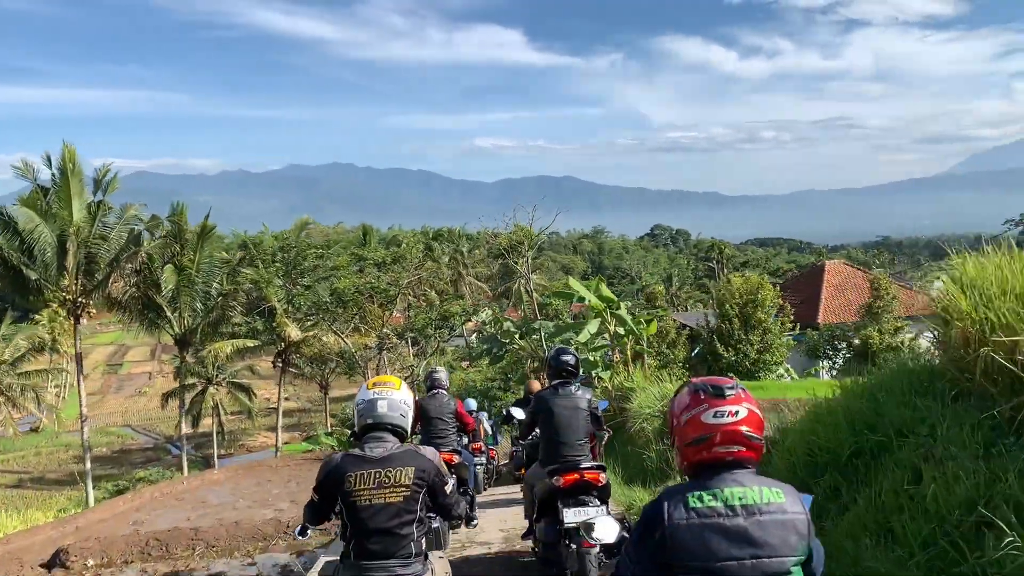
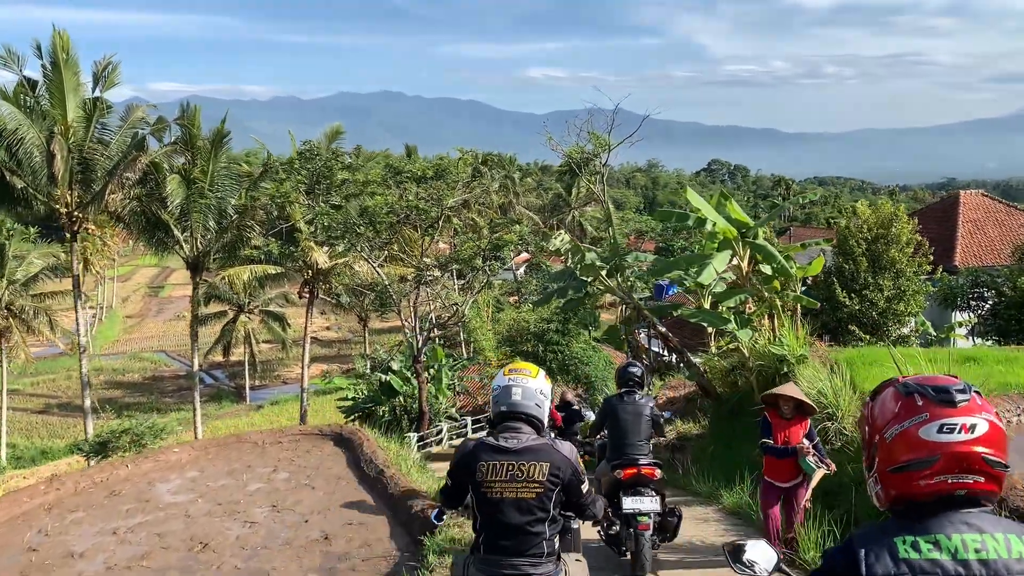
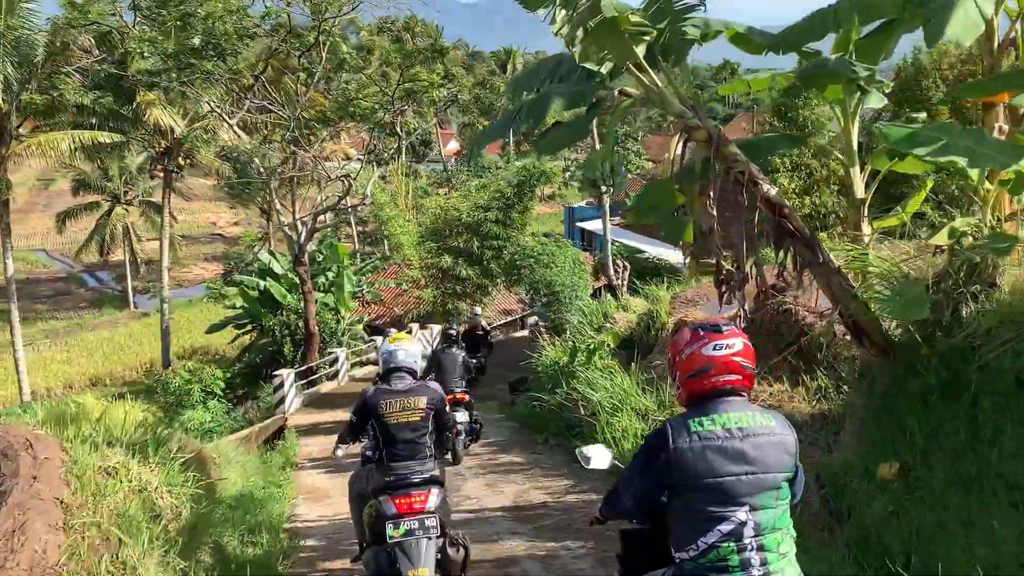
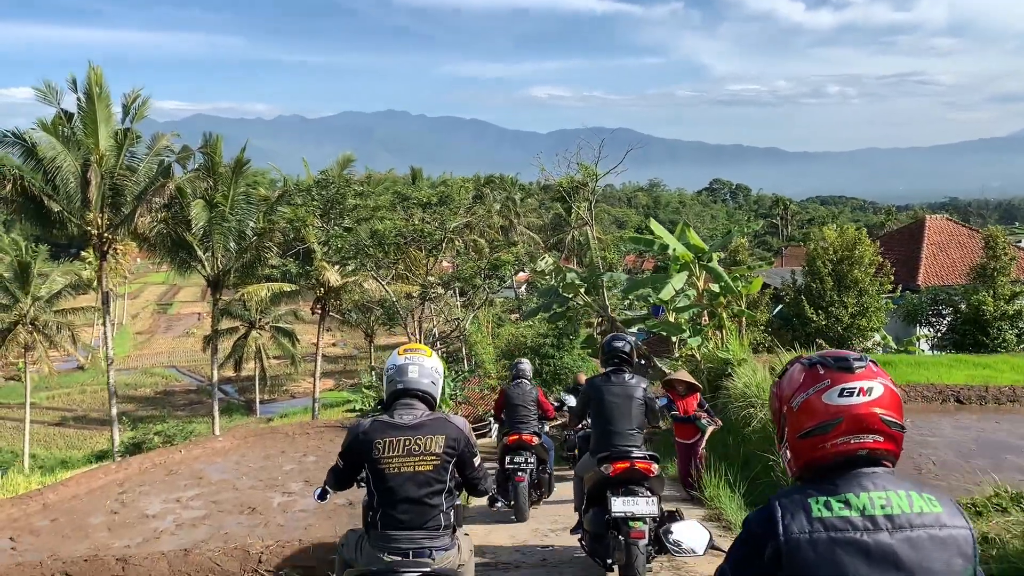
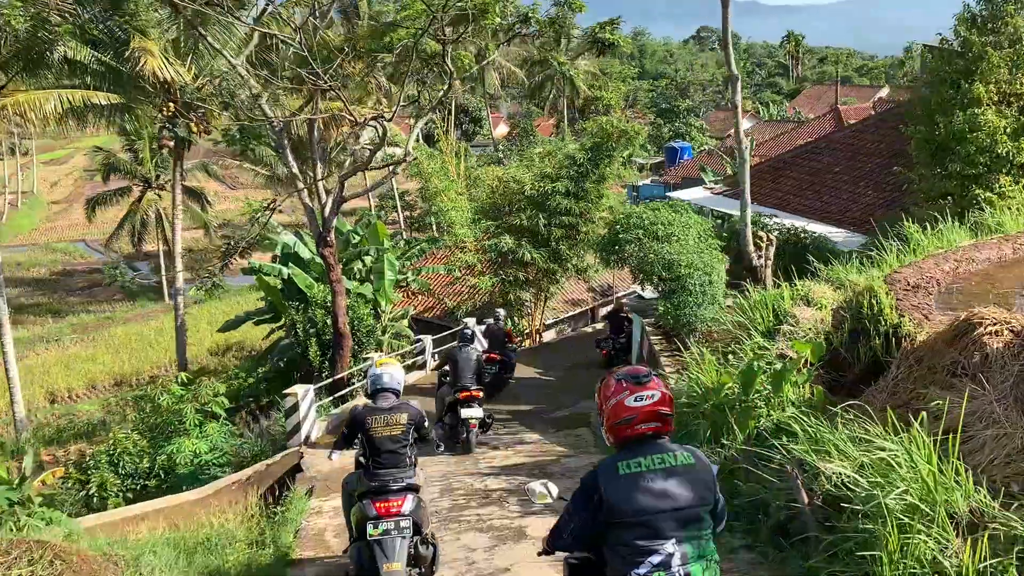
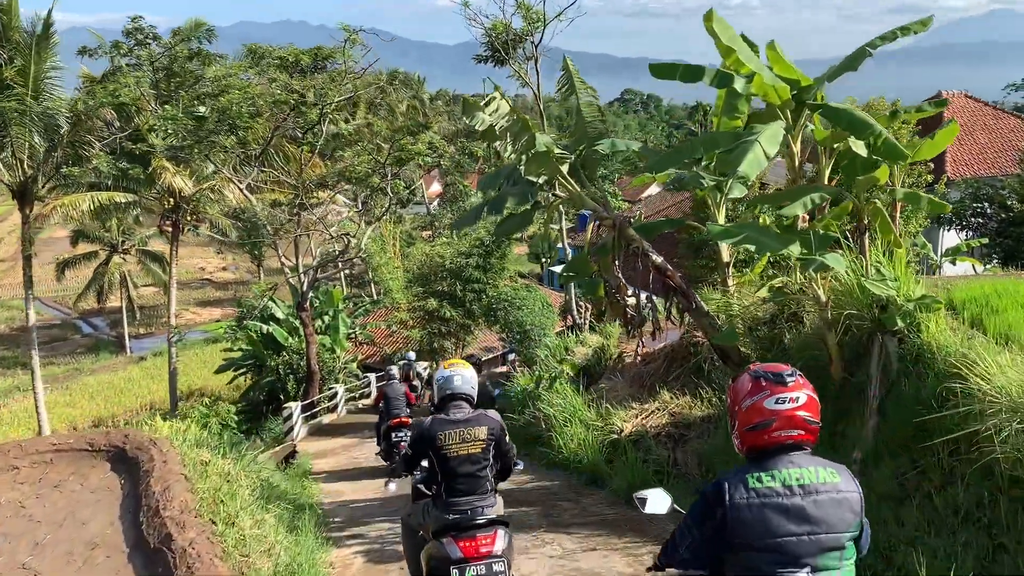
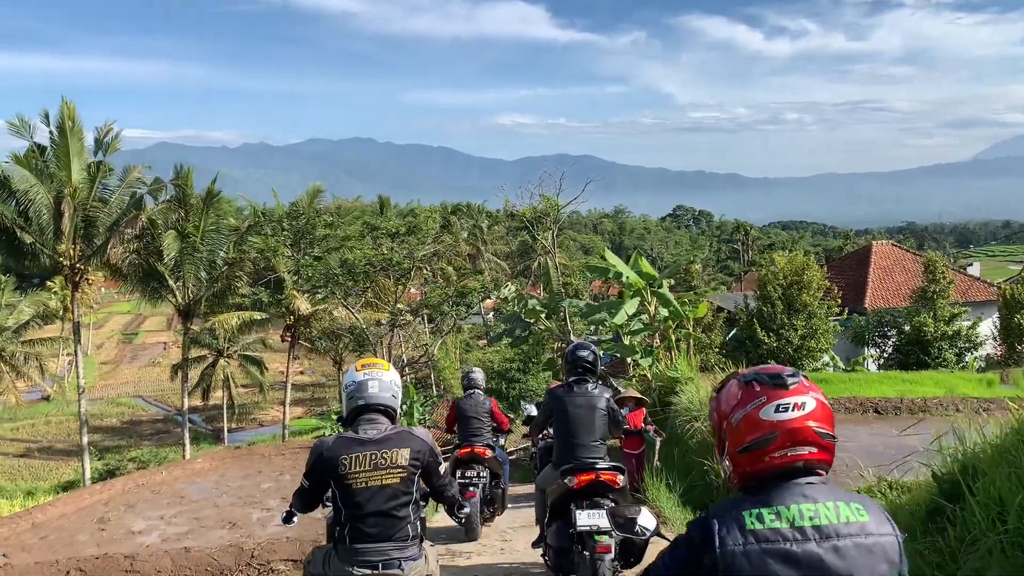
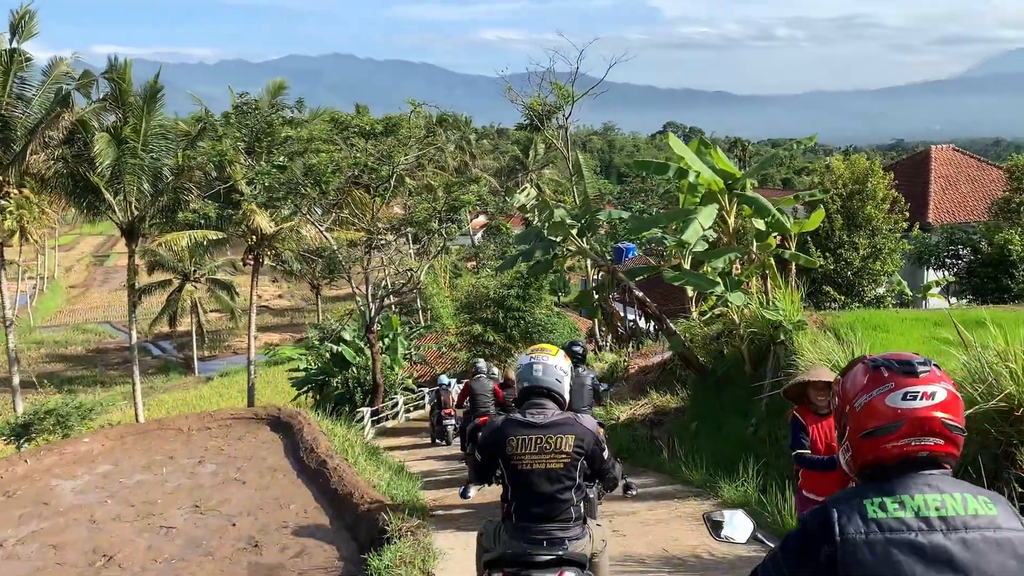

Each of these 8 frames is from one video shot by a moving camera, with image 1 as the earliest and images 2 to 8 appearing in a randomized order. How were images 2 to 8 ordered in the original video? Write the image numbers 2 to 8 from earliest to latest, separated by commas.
7, 4, 2, 8, 6, 3, 5
